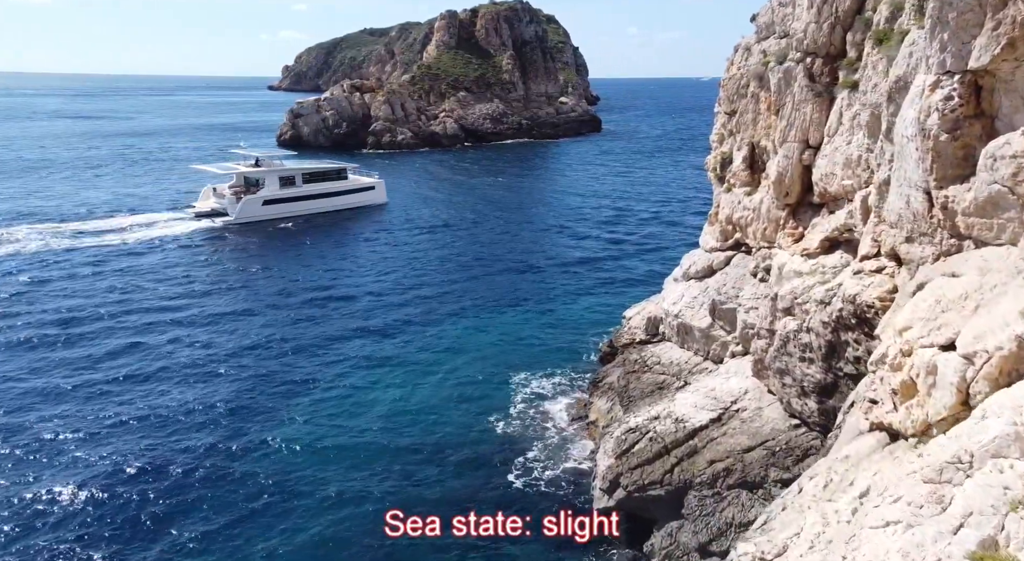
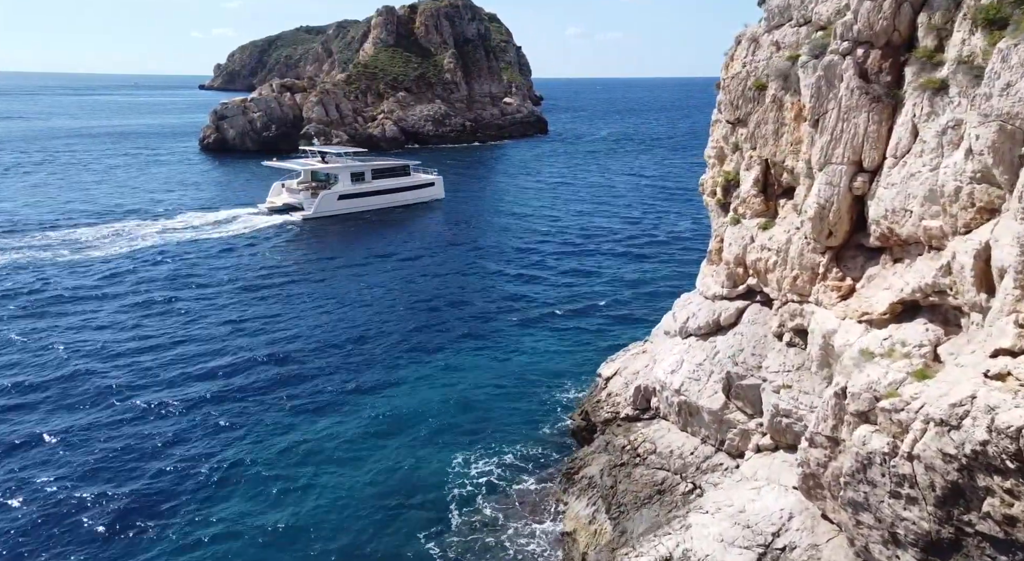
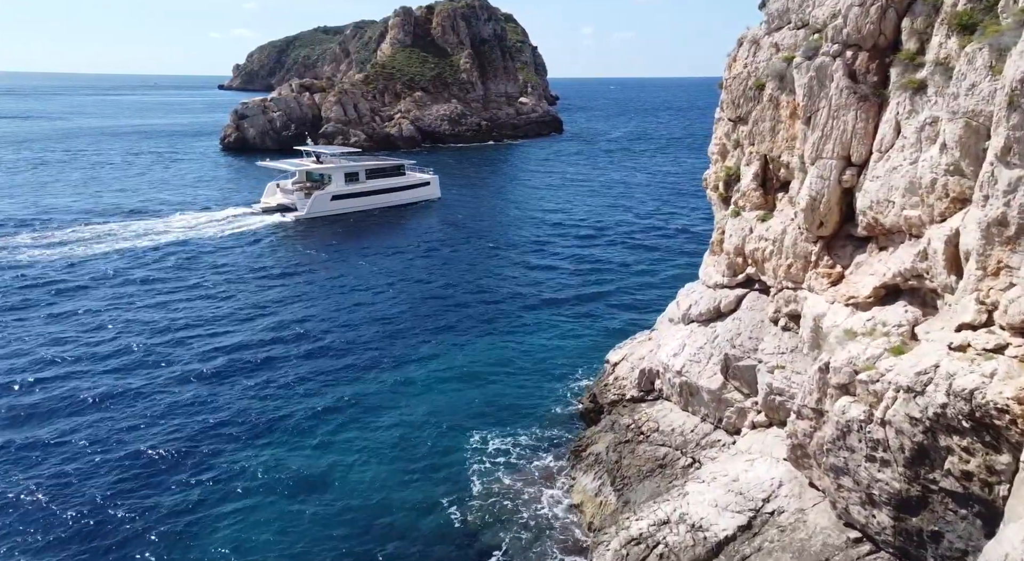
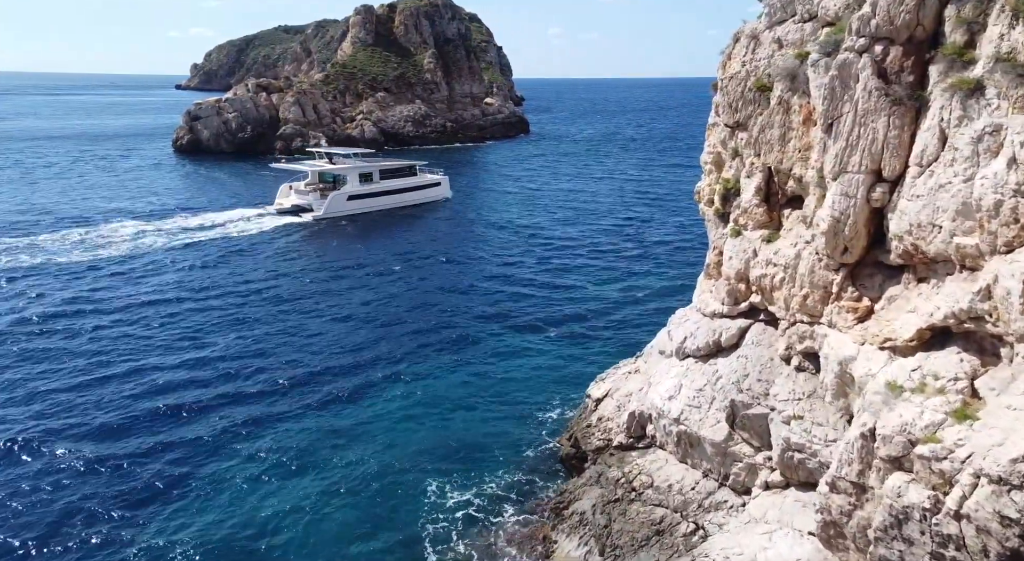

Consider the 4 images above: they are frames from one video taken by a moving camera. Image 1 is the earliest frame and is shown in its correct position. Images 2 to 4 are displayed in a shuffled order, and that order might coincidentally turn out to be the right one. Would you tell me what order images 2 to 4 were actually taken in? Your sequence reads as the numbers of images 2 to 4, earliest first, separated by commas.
3, 2, 4
